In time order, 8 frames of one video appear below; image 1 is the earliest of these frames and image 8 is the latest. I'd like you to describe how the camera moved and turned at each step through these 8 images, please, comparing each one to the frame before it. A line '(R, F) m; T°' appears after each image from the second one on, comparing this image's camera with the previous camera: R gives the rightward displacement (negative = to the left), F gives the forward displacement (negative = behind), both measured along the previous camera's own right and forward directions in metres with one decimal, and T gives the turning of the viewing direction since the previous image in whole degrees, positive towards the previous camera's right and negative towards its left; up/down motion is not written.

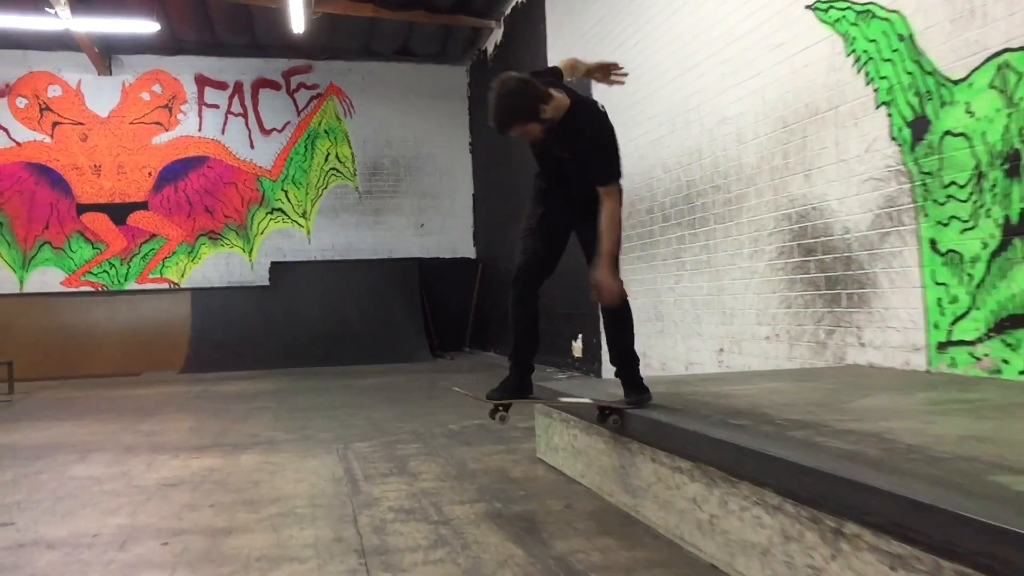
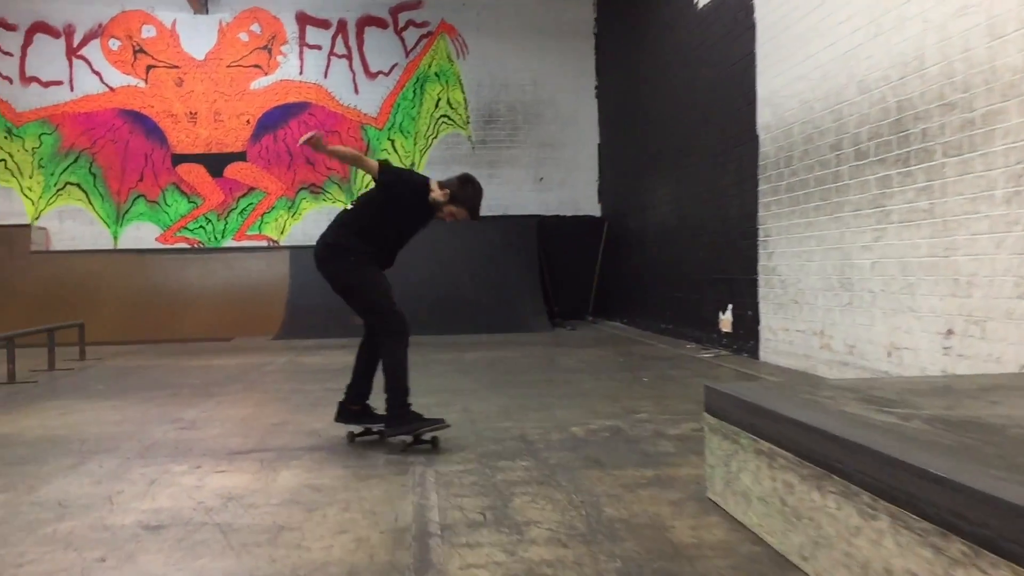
(-0.1, +1.1) m; -7°
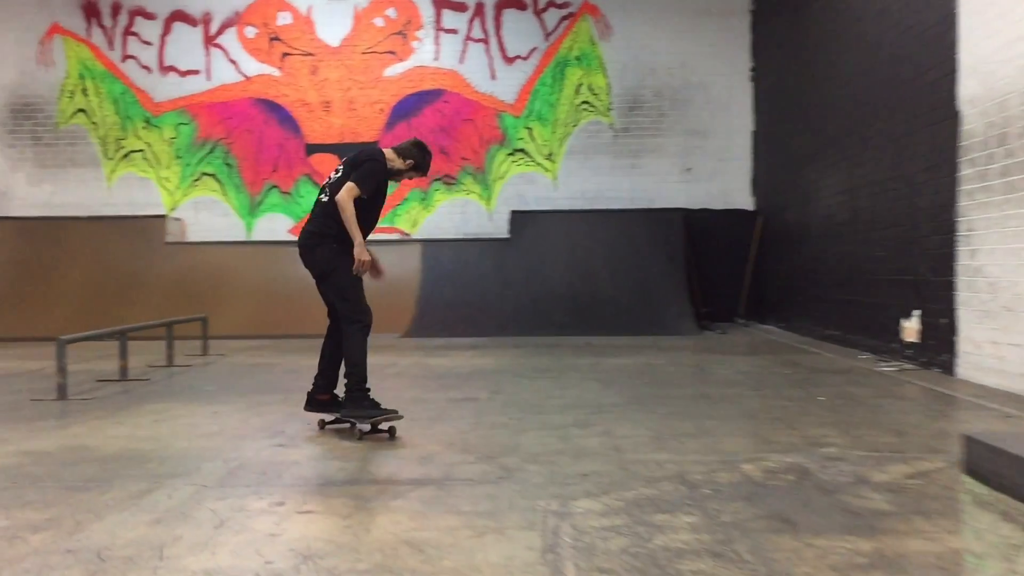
(0.0, +0.5) m; -8°
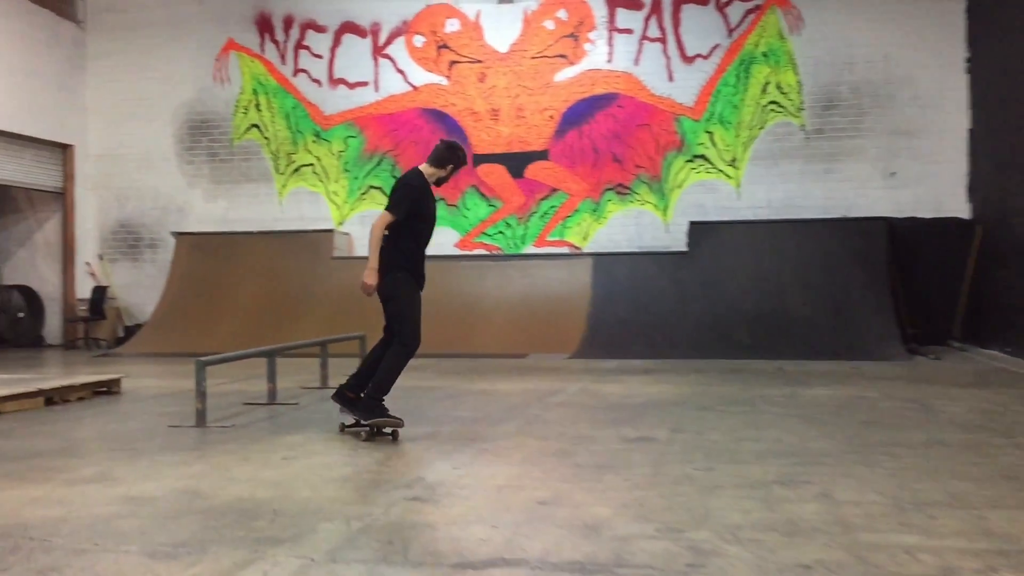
(0.0, +0.5) m; -10°
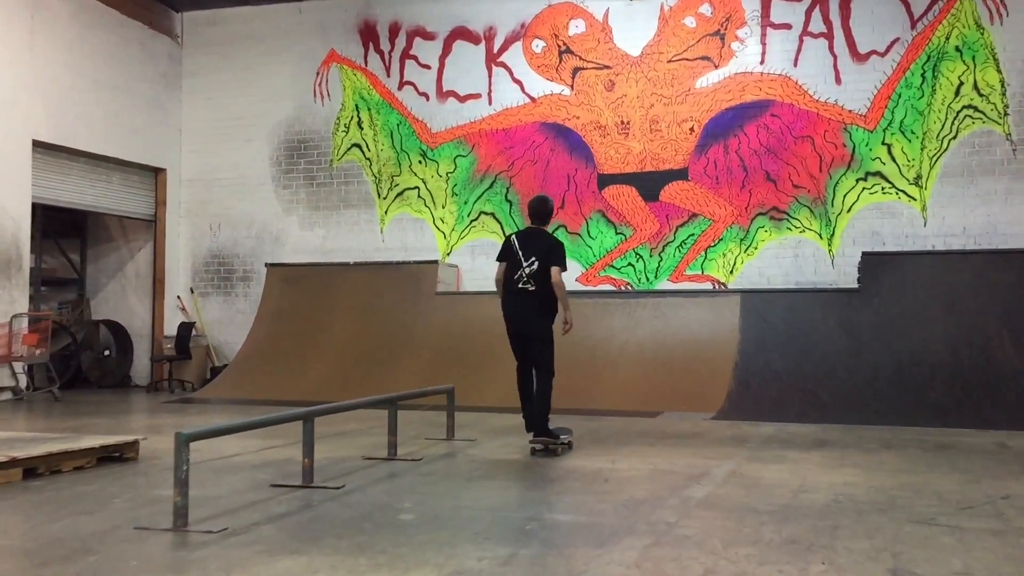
(0.0, +1.2) m; -8°
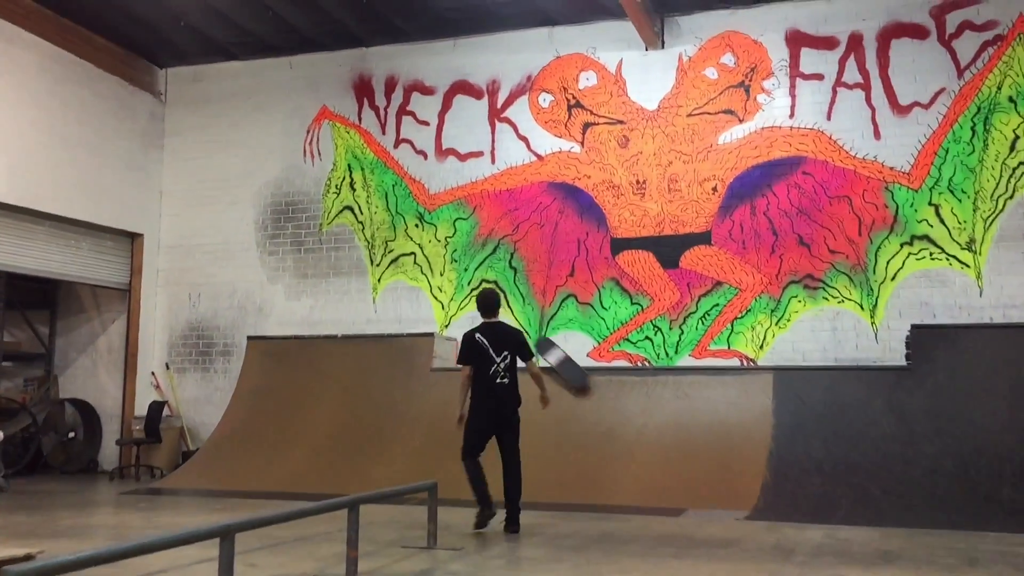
(+0.1, +0.7) m; -1°
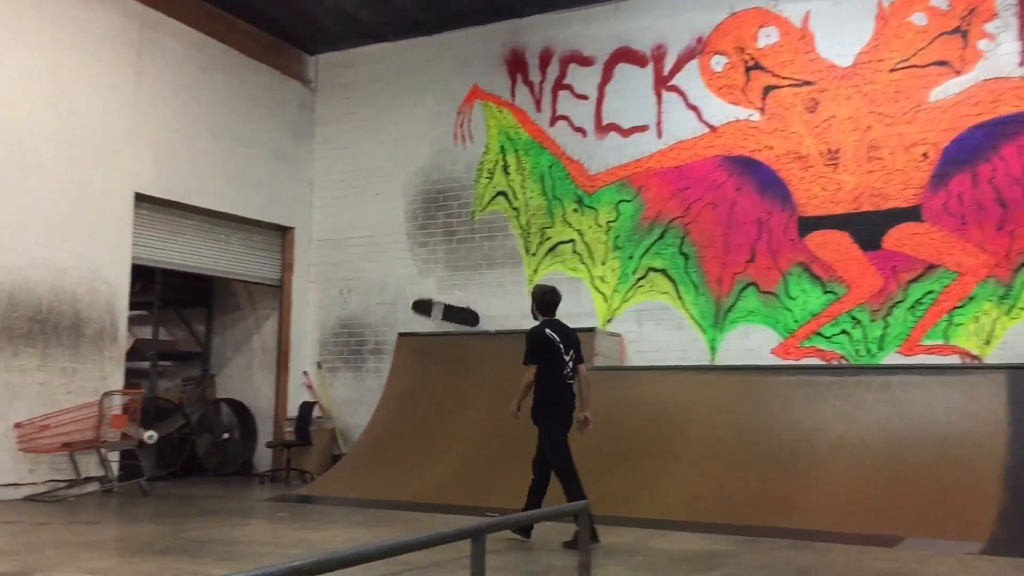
(0.0, +0.7) m; -10°
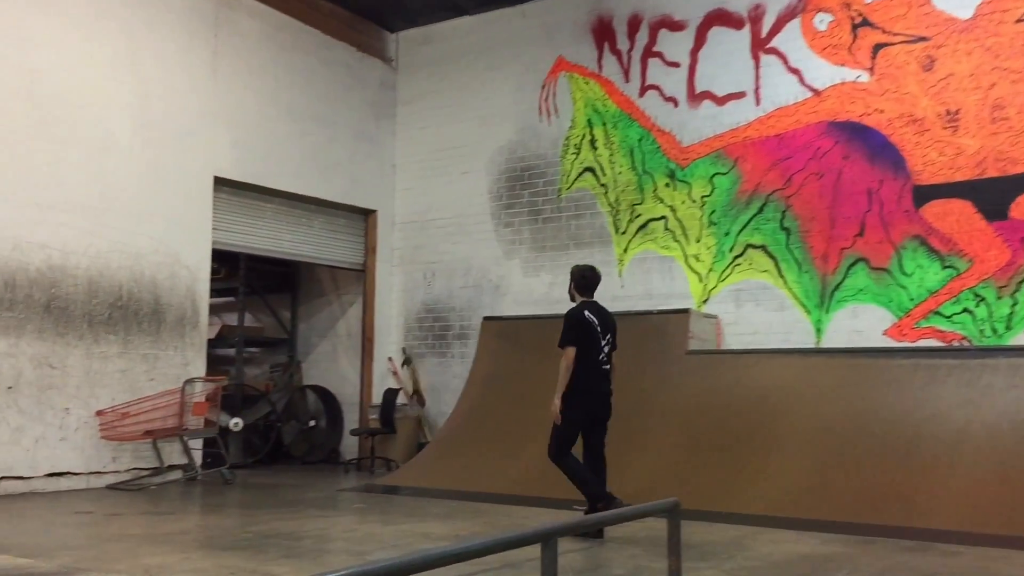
(0.0, +0.3) m; -6°
